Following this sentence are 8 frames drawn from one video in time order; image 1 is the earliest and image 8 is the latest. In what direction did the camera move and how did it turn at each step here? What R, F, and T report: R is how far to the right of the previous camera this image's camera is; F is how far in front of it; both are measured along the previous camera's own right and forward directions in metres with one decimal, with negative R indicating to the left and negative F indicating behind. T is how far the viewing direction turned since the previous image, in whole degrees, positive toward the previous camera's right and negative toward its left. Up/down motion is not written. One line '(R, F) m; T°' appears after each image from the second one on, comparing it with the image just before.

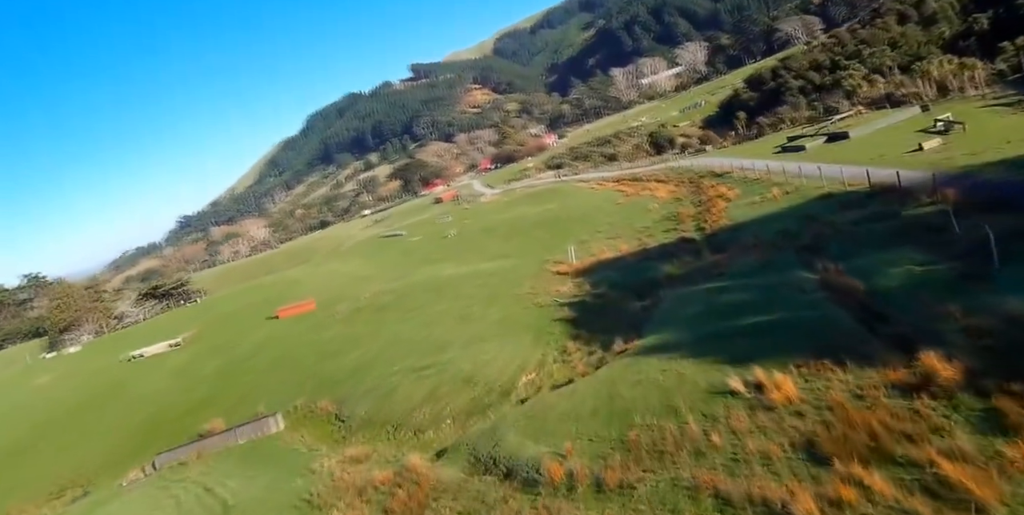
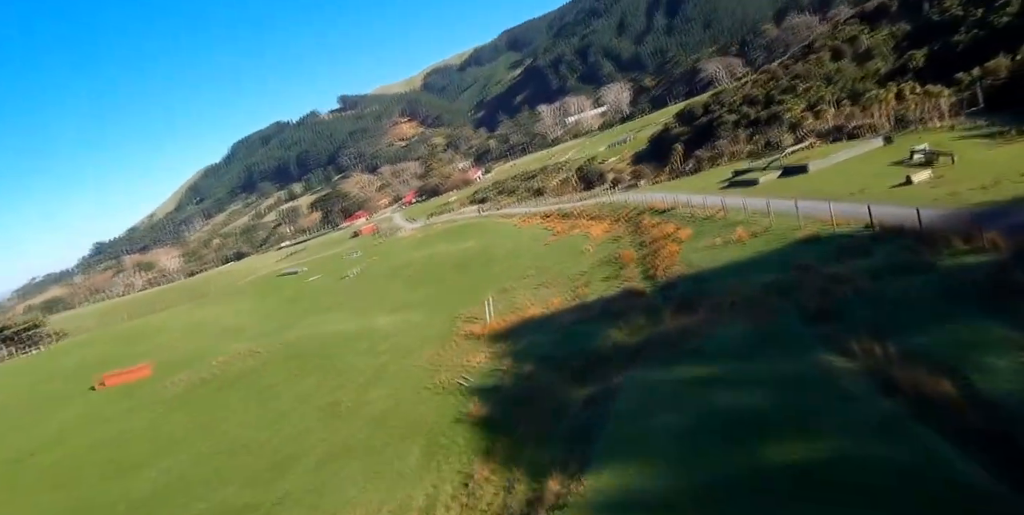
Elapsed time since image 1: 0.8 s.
(+1.3, +9.6) m; +6°
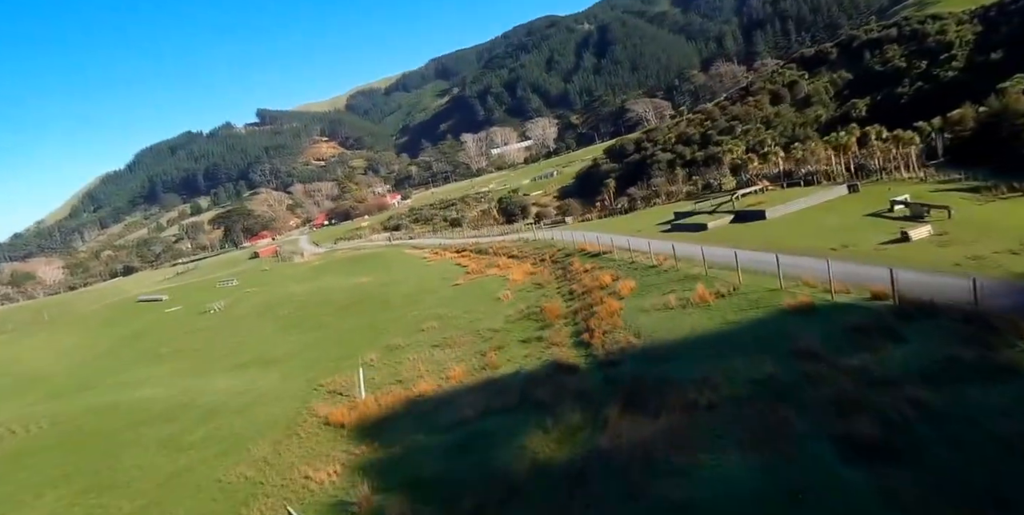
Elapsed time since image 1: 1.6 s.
(+1.0, +8.8) m; +7°
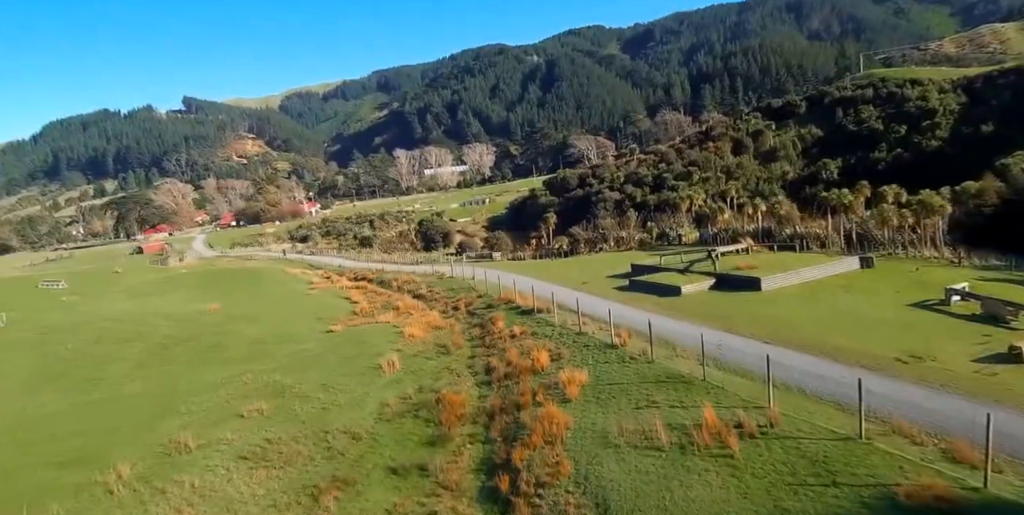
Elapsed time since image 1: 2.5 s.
(+0.9, +11.3) m; +6°
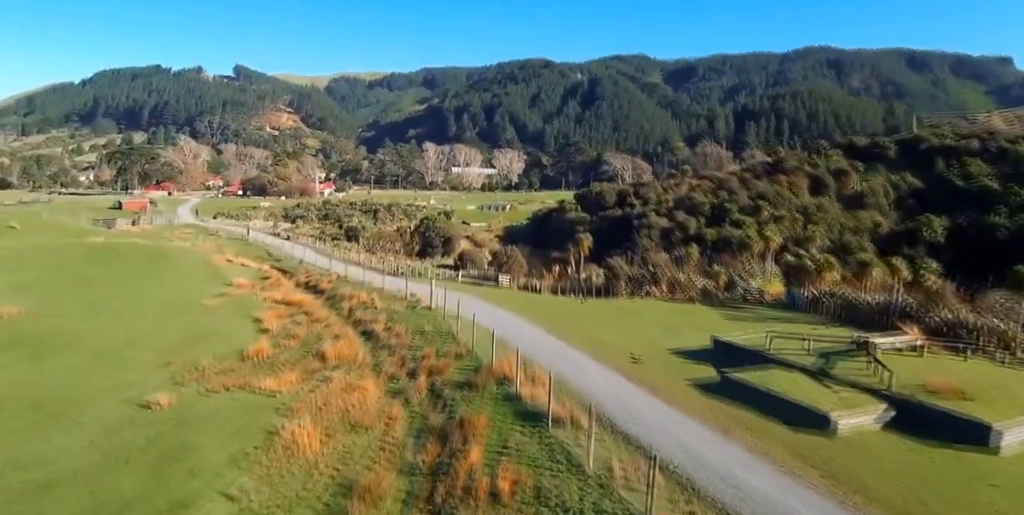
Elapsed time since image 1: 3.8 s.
(0.0, +14.0) m; -1°
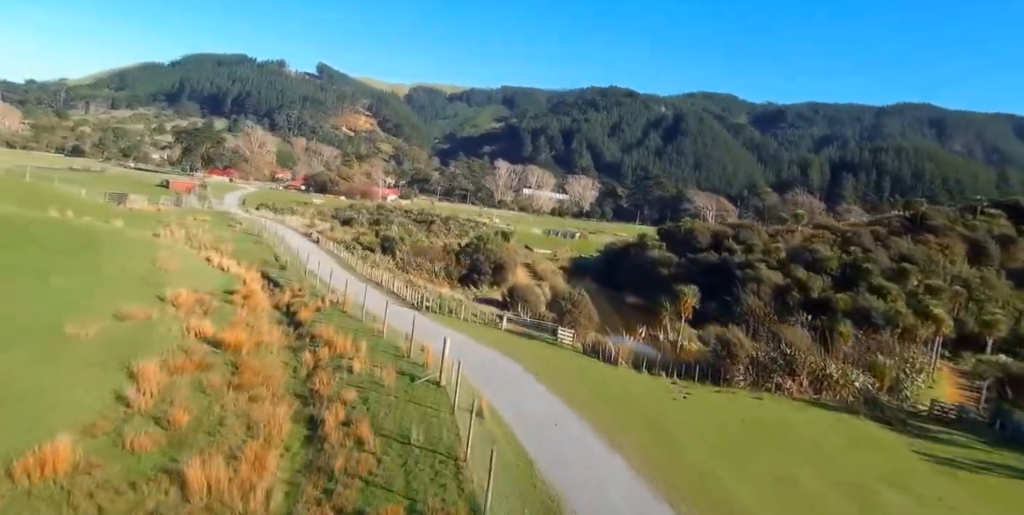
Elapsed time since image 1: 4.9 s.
(-0.4, +11.0) m; -5°
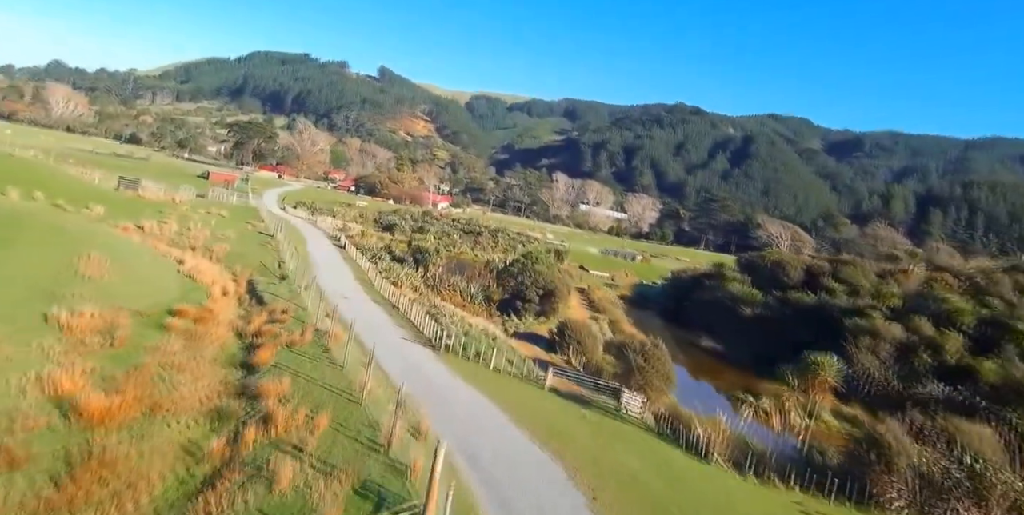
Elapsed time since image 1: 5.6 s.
(-0.1, +7.2) m; -4°
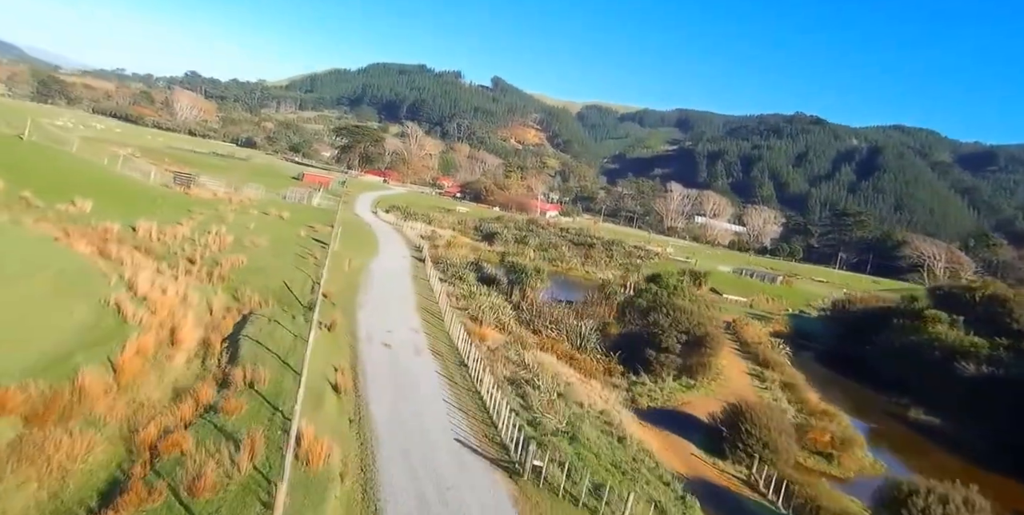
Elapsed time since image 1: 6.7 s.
(-0.8, +9.7) m; -9°
